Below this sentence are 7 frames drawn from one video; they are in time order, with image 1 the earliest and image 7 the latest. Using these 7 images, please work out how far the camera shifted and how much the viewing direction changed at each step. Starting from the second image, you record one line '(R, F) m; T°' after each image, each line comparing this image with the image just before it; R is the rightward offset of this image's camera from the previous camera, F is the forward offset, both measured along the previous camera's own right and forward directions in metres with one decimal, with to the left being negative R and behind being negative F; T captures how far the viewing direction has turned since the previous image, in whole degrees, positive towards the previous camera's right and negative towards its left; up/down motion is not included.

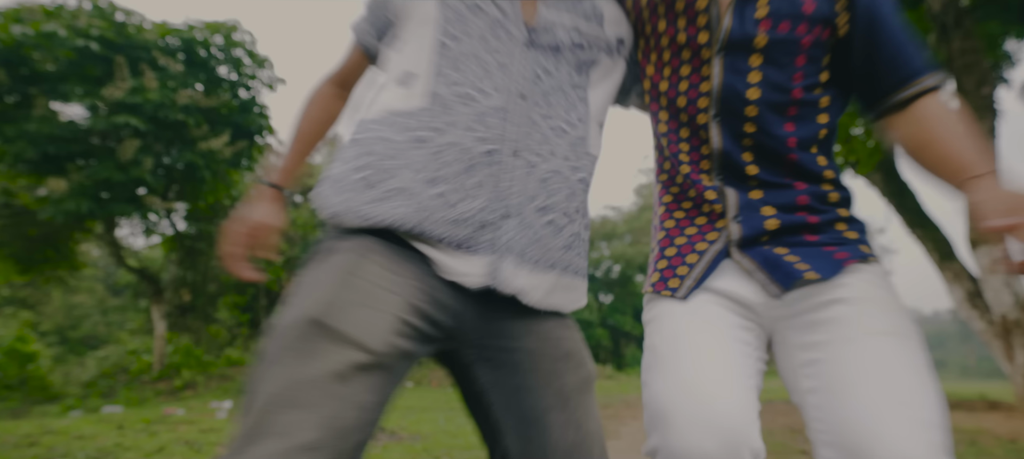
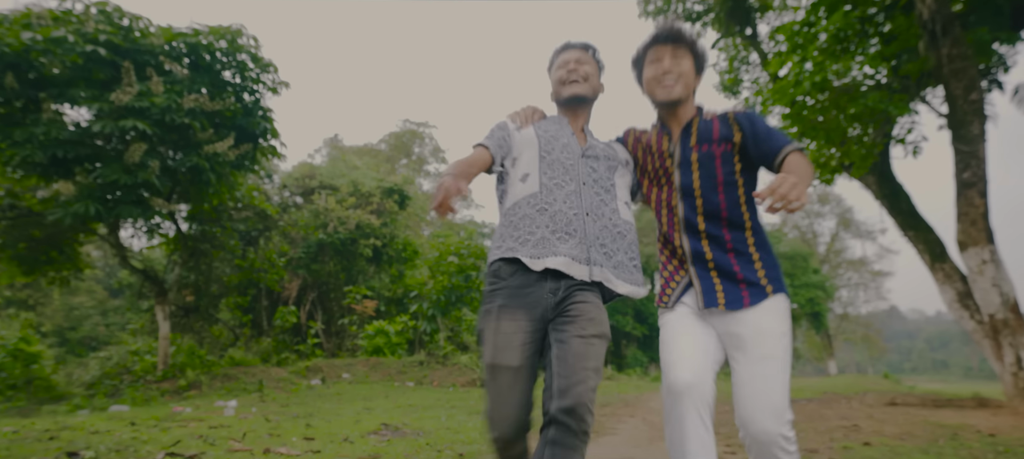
(0.0, -0.1) m; 0°
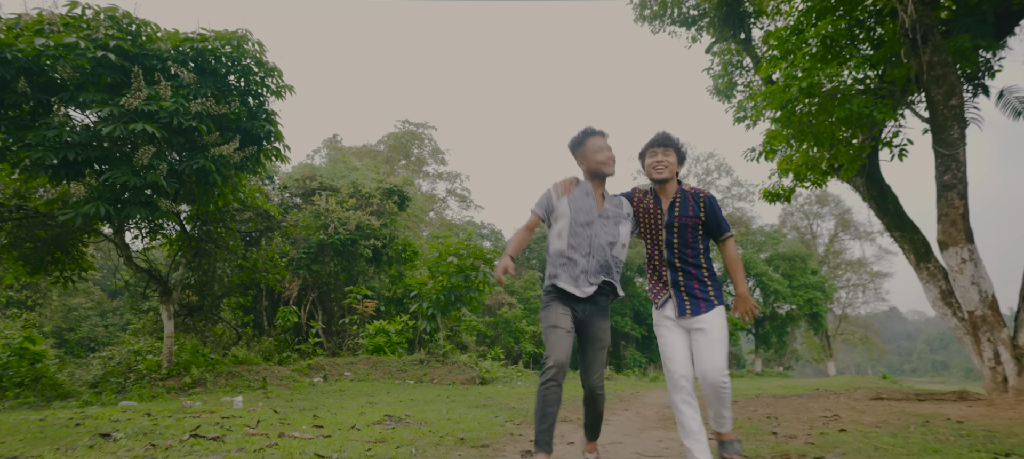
(0.0, -0.2) m; 0°
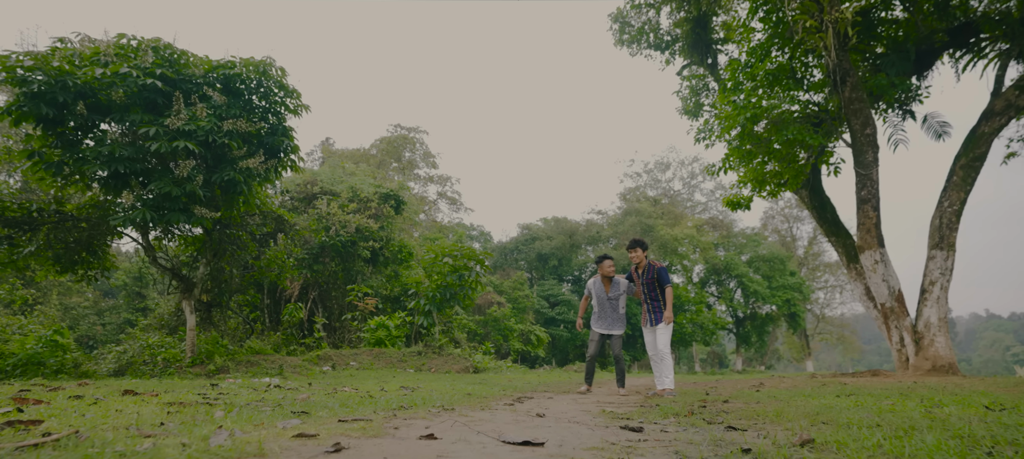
(-0.1, -1.3) m; +1°
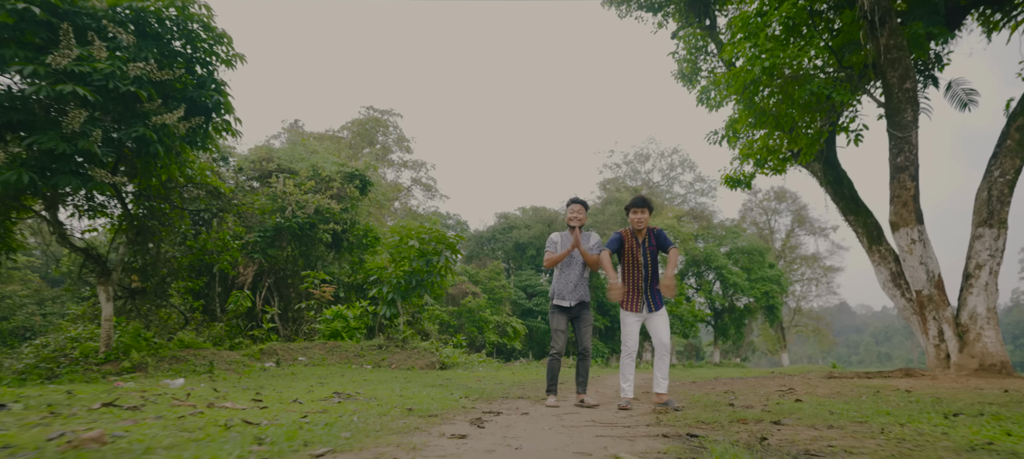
(+0.1, +1.4) m; +2°
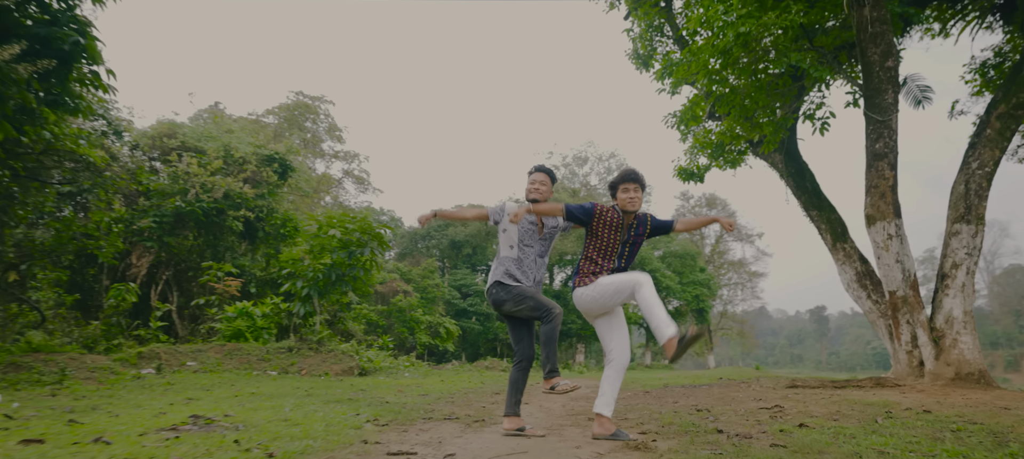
(0.0, +1.1) m; +6°
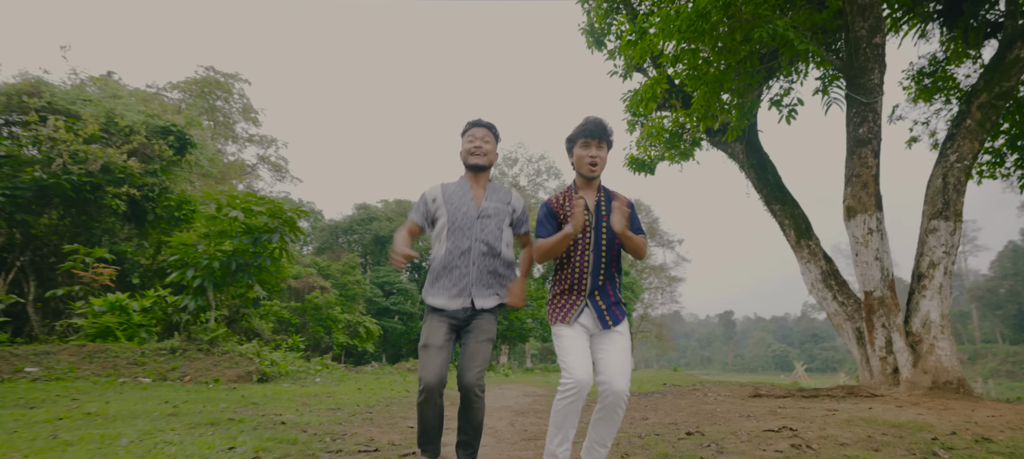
(-0.1, +1.0) m; +7°
